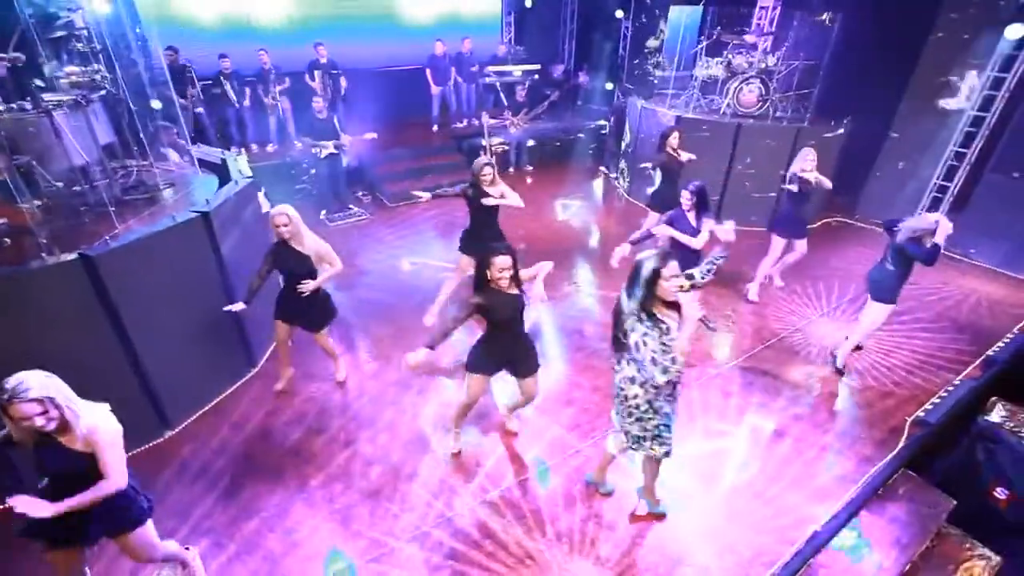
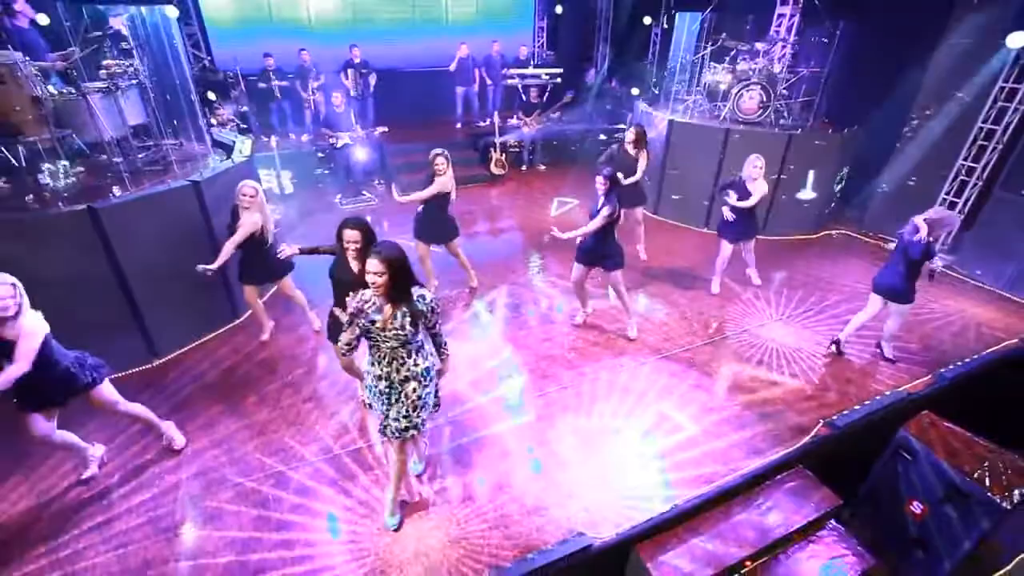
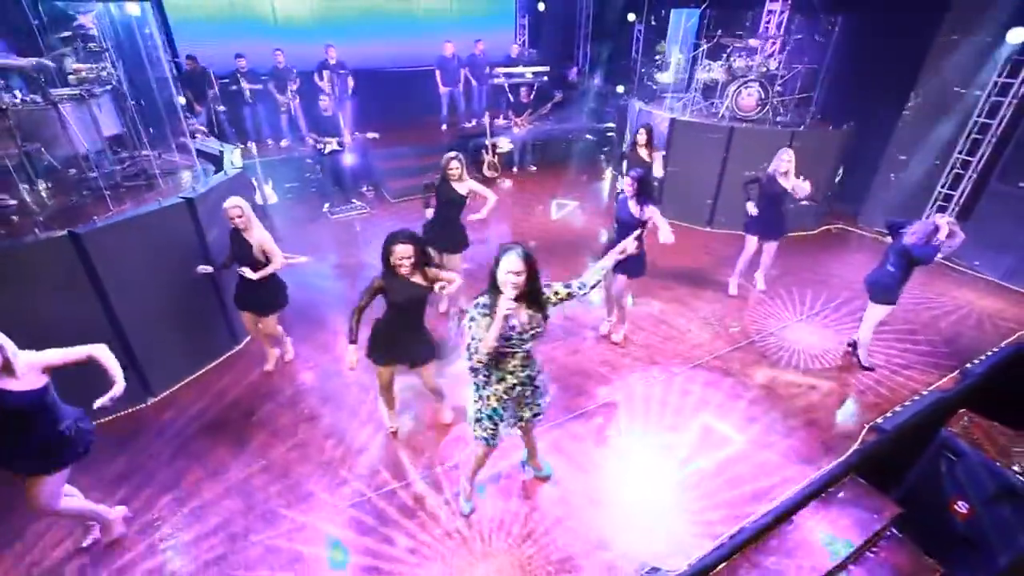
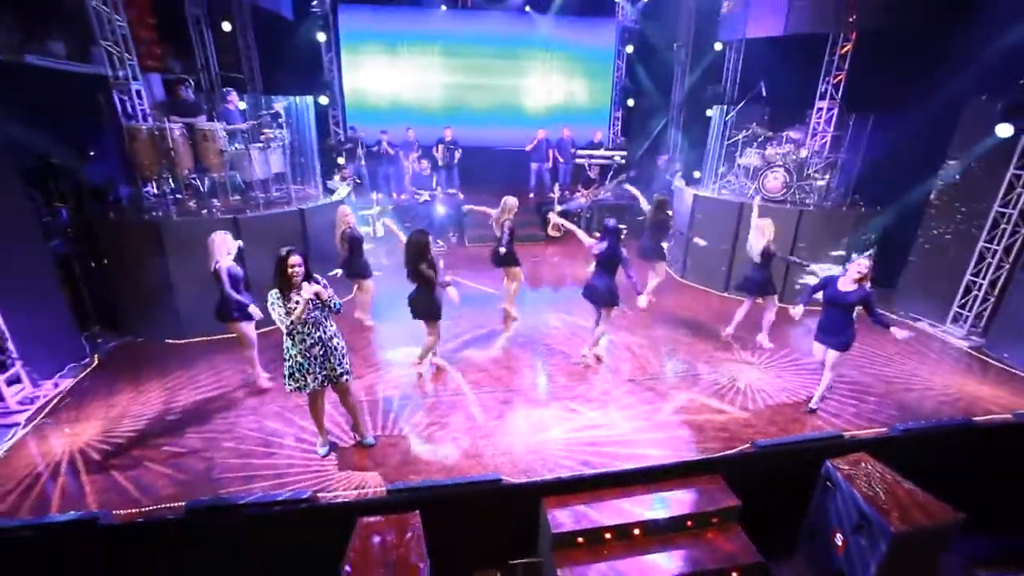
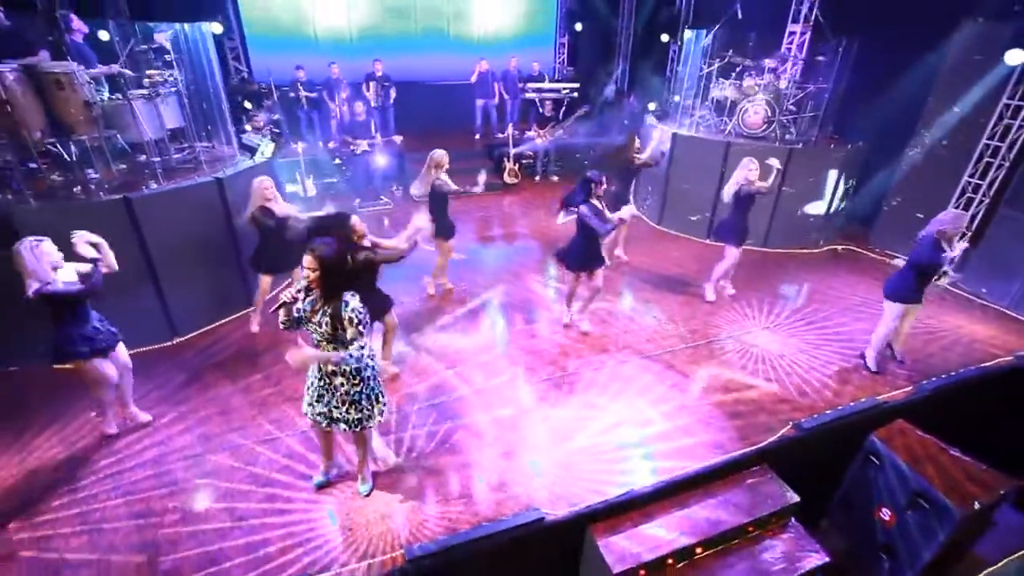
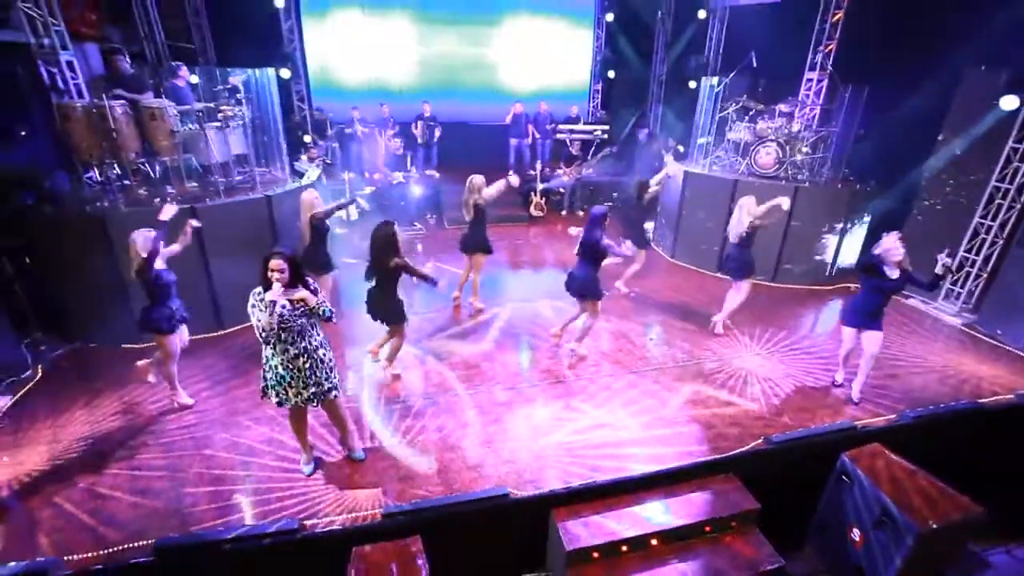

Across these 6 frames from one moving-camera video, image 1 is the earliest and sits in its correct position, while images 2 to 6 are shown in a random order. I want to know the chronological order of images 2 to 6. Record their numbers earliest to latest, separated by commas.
3, 2, 5, 6, 4
